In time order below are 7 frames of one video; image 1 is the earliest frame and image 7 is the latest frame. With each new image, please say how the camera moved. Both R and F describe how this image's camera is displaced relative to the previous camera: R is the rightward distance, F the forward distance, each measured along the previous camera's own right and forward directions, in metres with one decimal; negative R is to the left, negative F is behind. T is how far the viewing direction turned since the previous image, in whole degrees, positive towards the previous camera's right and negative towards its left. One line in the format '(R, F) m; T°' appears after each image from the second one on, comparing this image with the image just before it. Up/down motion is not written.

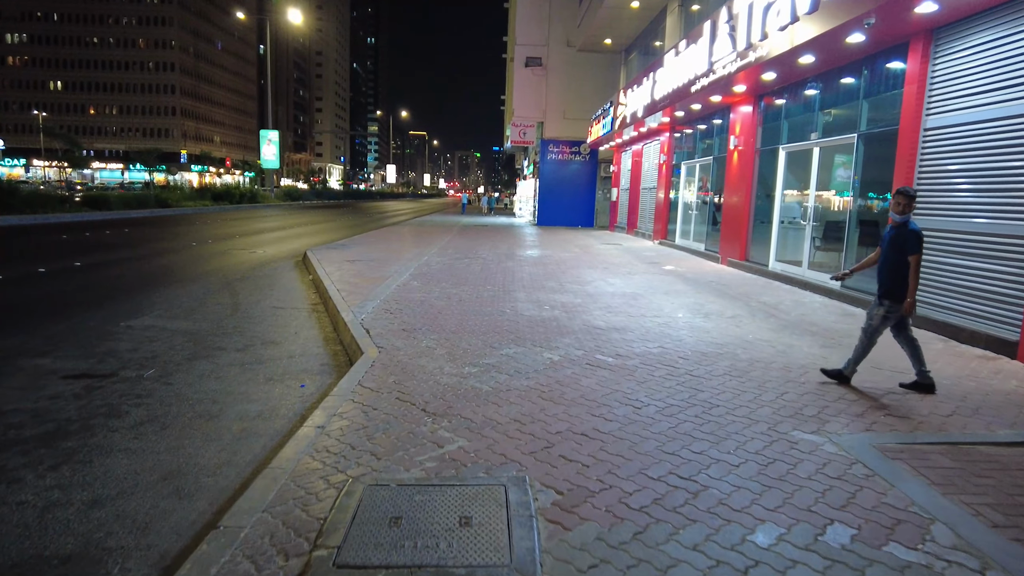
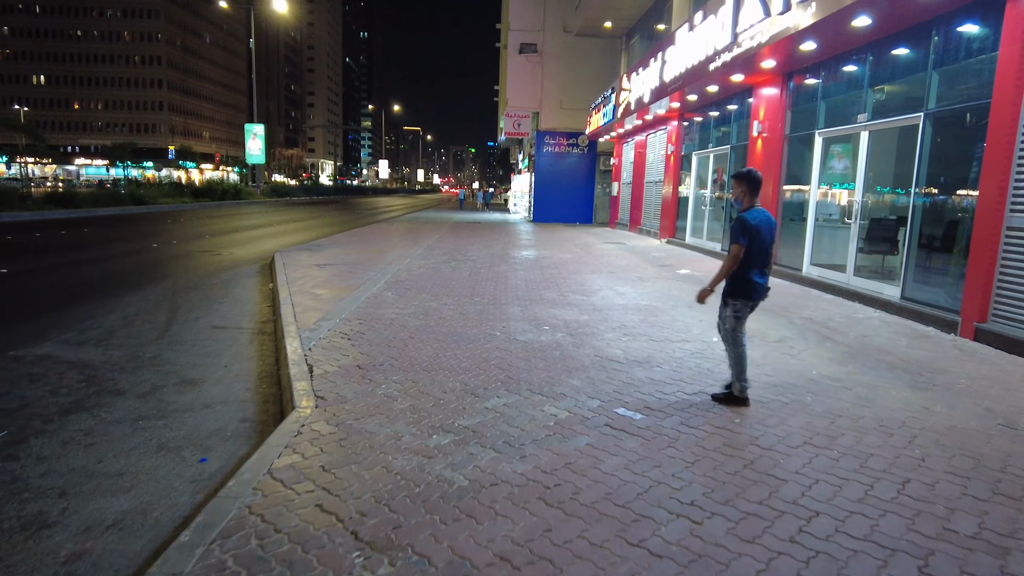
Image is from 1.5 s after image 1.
(0.0, +1.7) m; 0°
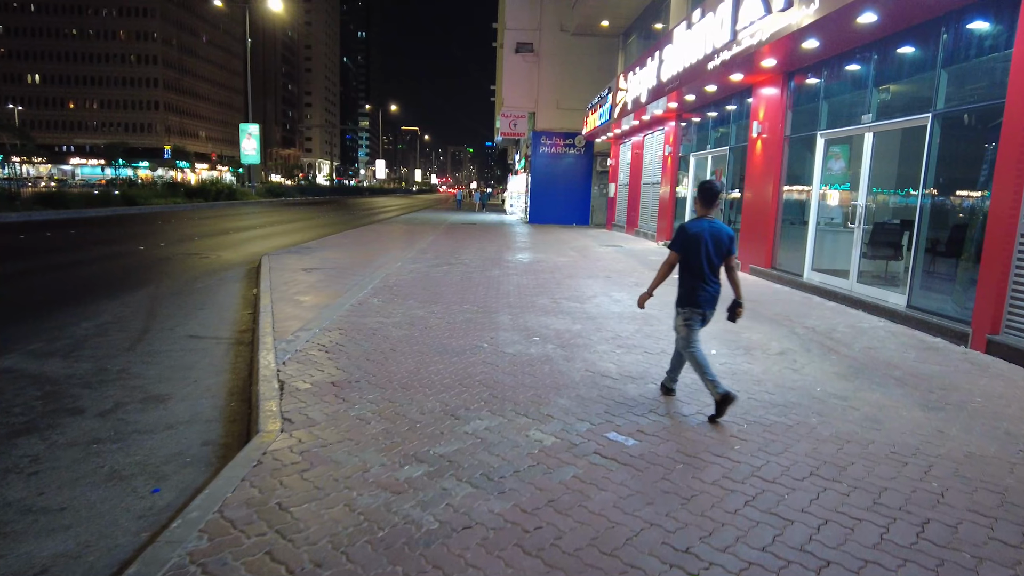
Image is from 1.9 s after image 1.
(+0.1, +0.3) m; 0°
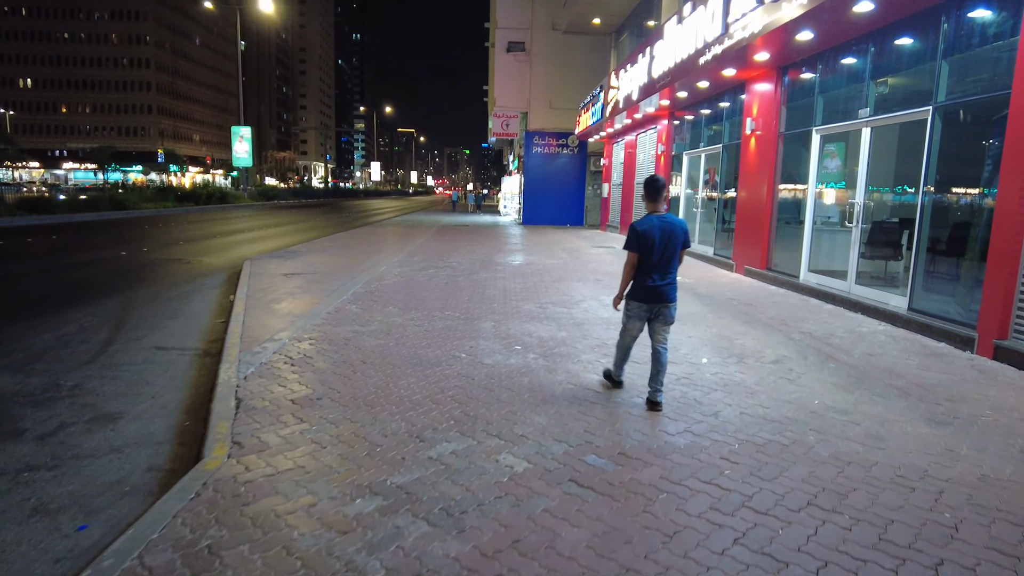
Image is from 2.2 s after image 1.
(+0.2, +0.4) m; 0°
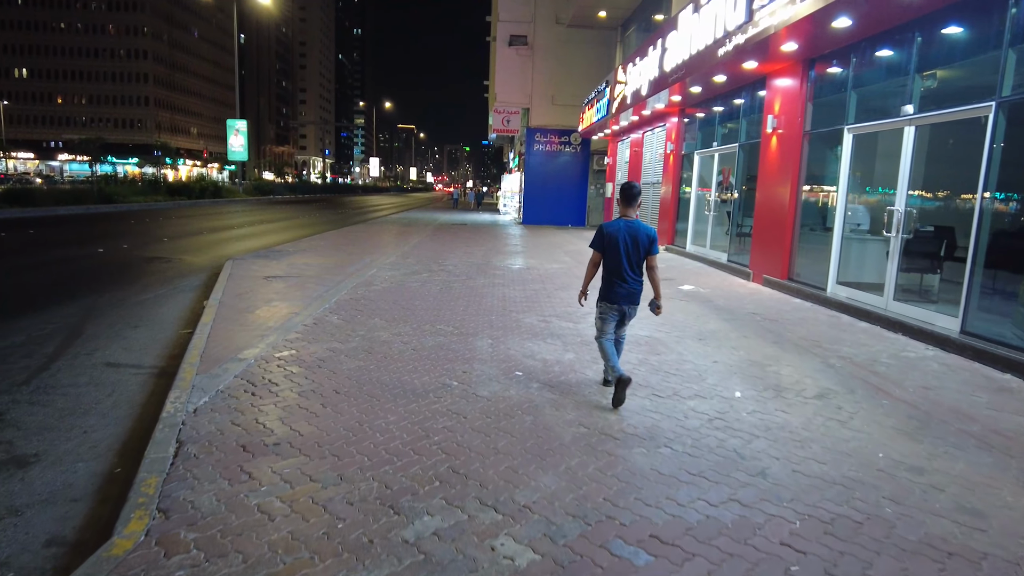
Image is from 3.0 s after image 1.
(0.0, +0.9) m; 0°
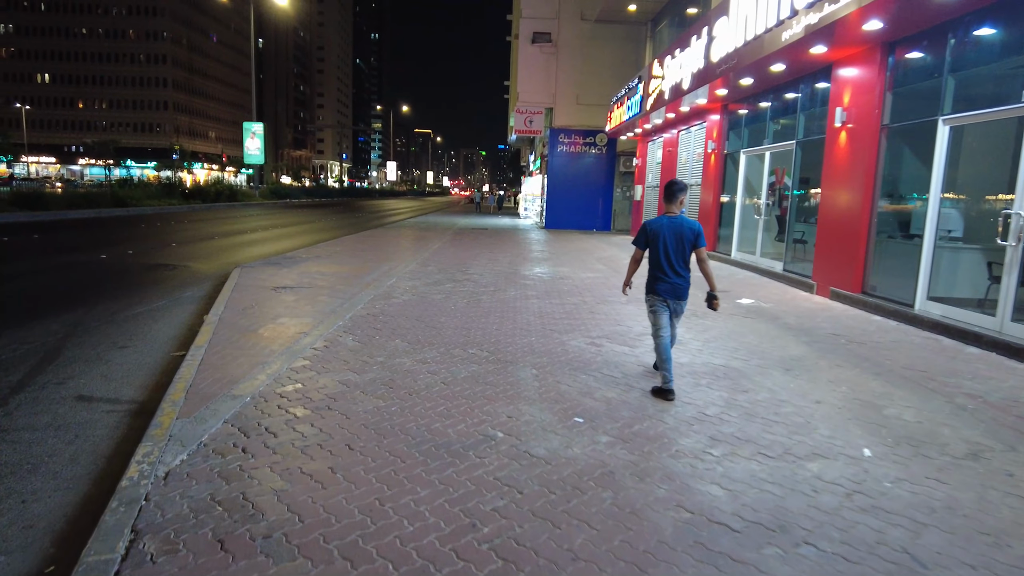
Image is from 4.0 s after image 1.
(-0.3, +1.1) m; -1°
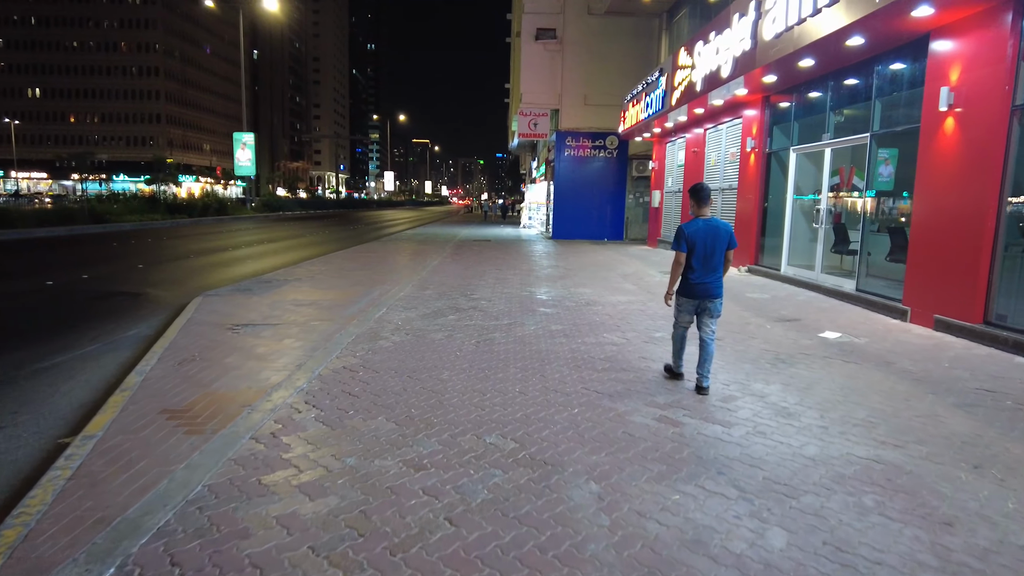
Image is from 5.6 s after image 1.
(-0.2, +2.0) m; 0°
